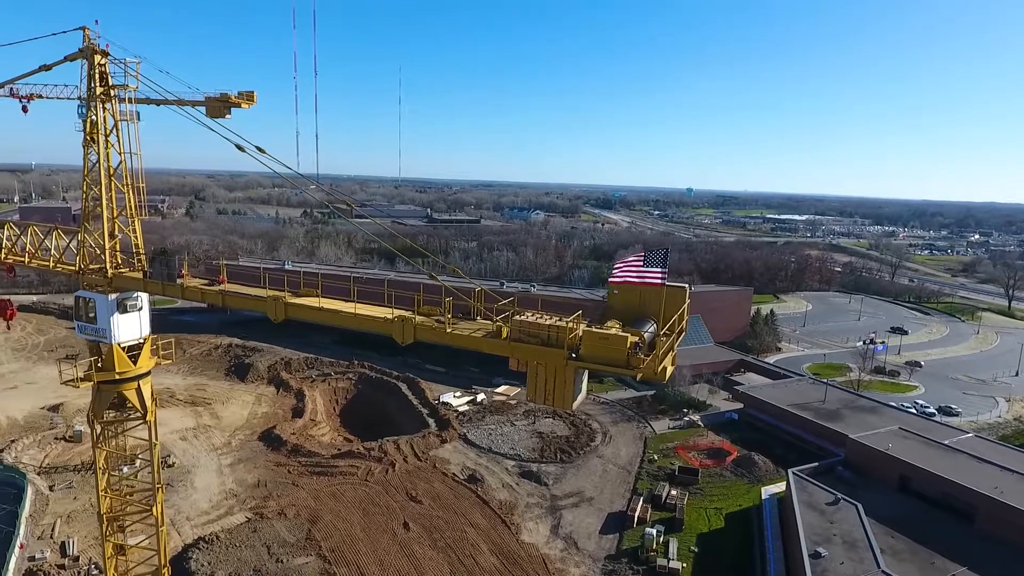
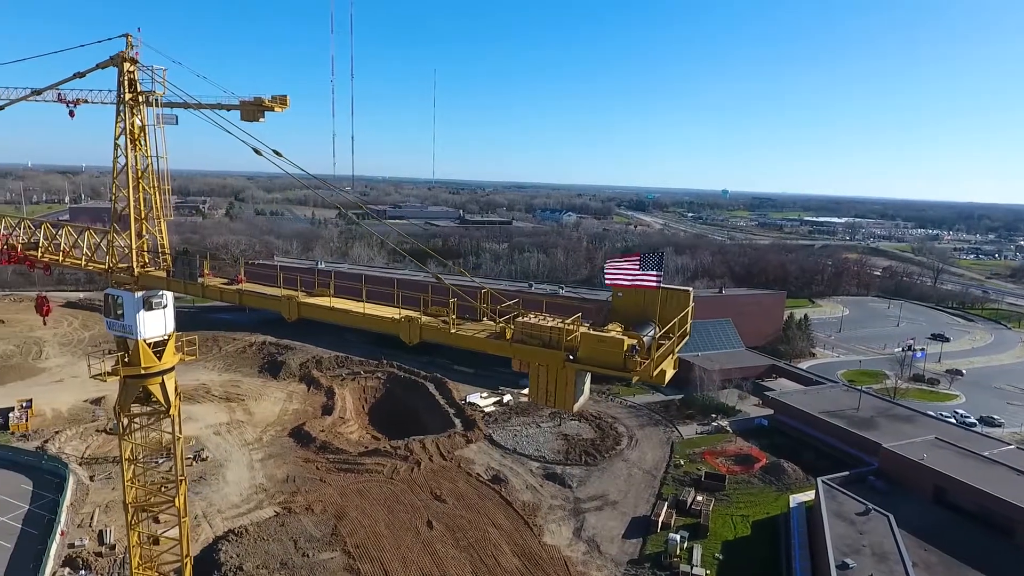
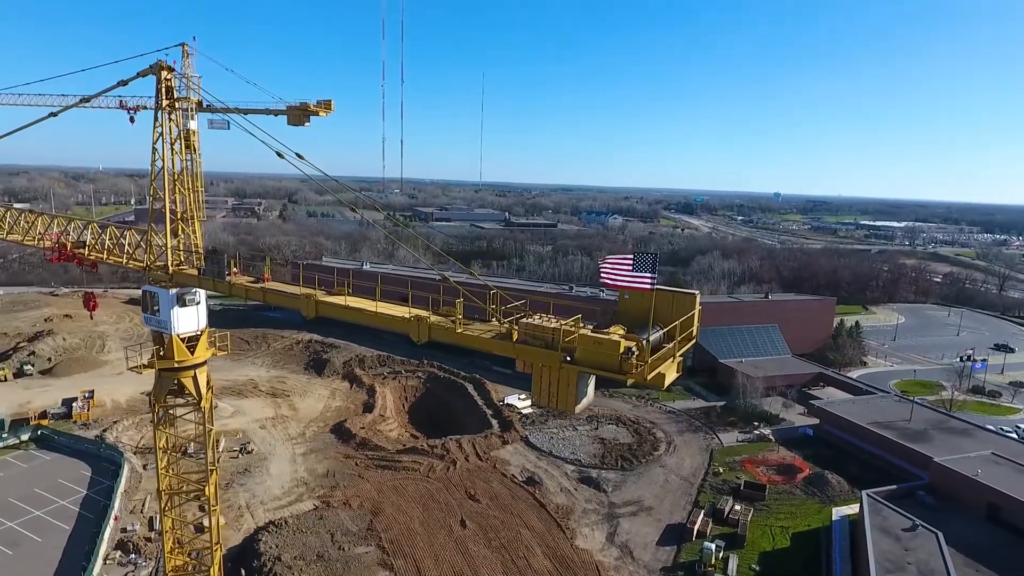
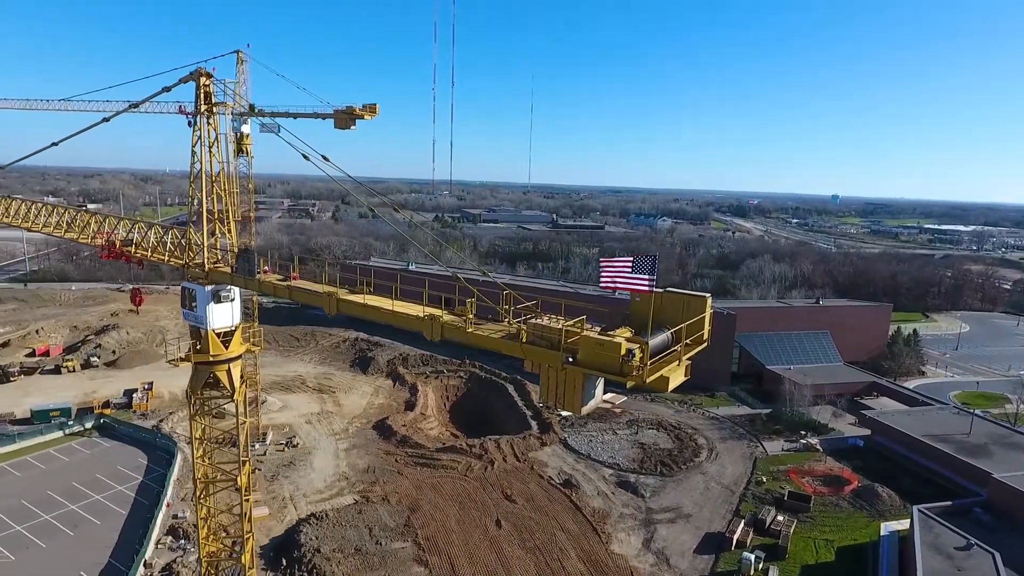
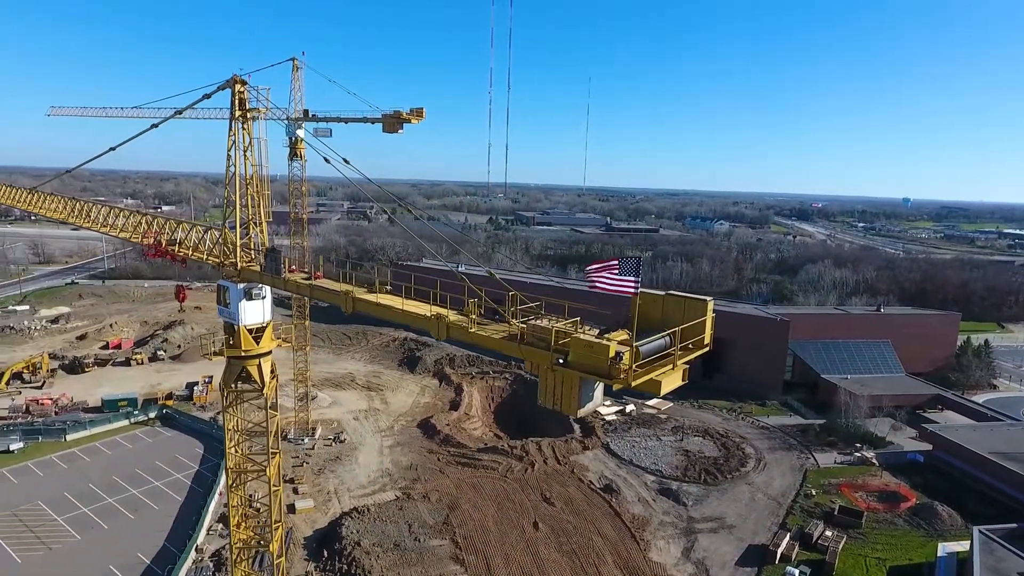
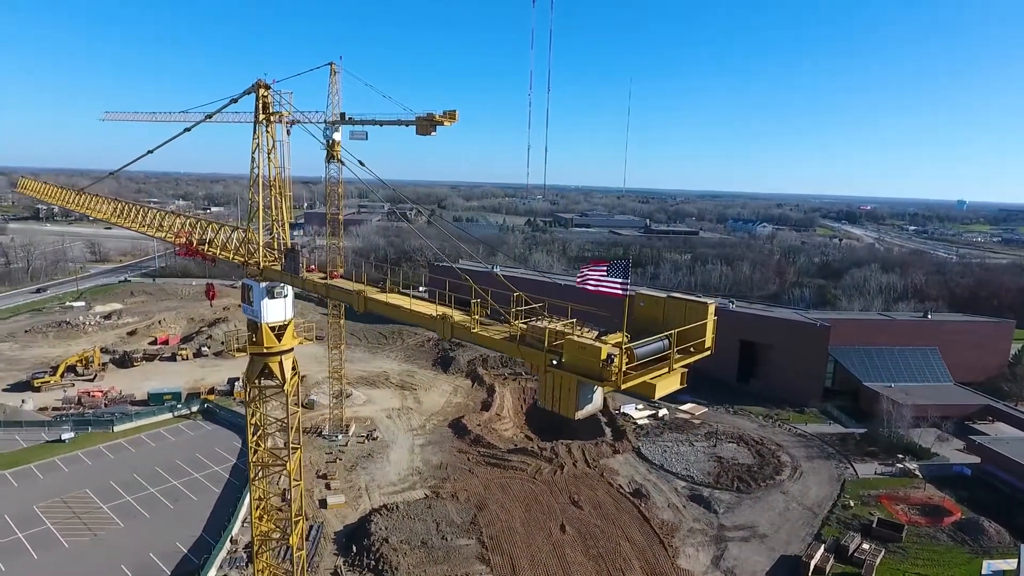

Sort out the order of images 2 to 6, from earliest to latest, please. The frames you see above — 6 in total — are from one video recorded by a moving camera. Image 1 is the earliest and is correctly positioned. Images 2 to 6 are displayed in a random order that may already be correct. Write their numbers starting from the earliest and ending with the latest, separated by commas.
2, 3, 4, 5, 6
